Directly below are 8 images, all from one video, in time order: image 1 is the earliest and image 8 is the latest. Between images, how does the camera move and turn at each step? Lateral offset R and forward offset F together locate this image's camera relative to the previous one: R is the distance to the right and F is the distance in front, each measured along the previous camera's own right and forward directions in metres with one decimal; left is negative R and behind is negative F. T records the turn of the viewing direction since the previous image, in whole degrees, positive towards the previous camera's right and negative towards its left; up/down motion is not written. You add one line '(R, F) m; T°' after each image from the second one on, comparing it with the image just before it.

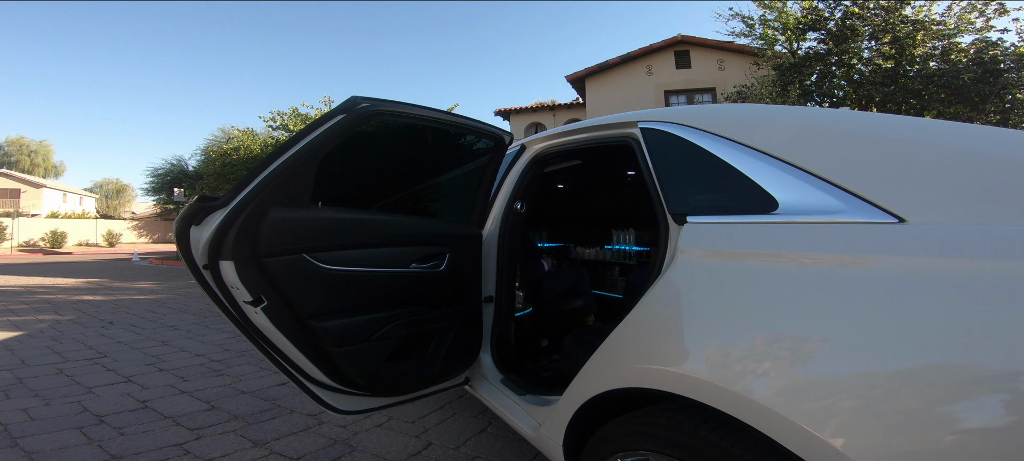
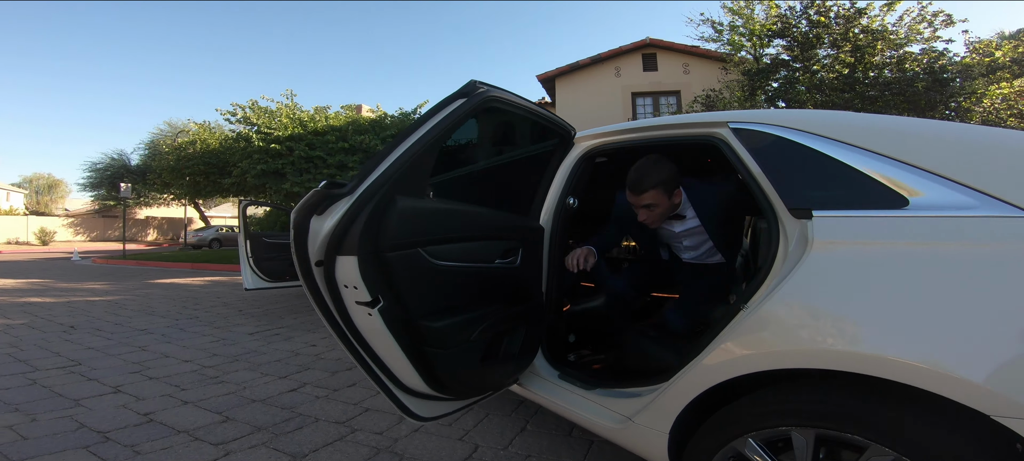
(-0.4, +0.1) m; +5°
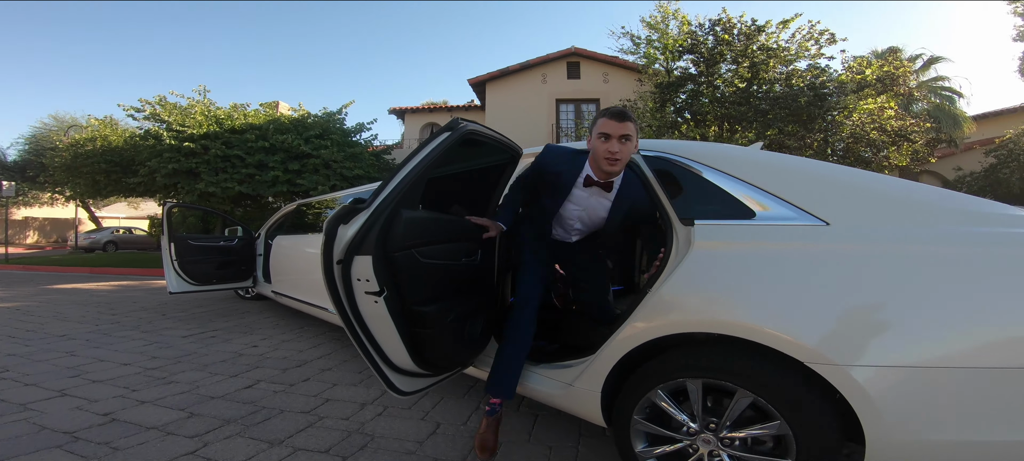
(-0.1, -0.3) m; +9°
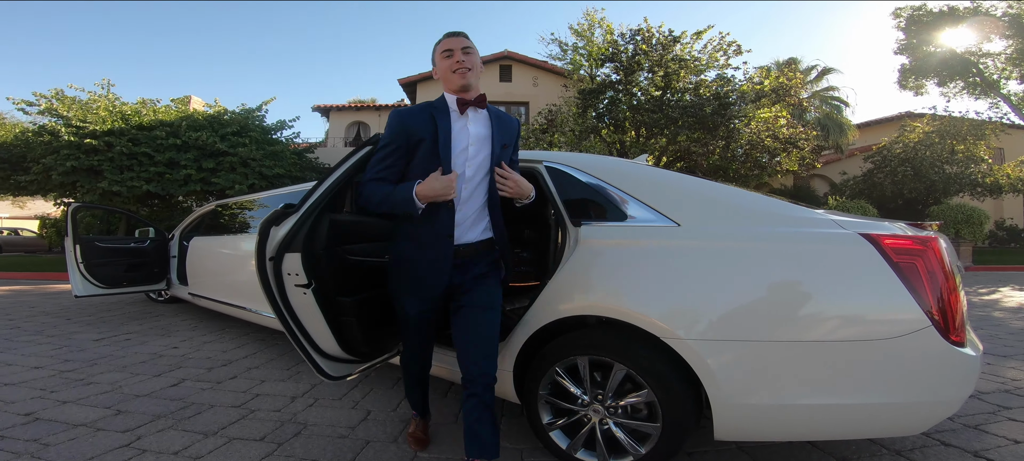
(+0.1, -0.3) m; +8°
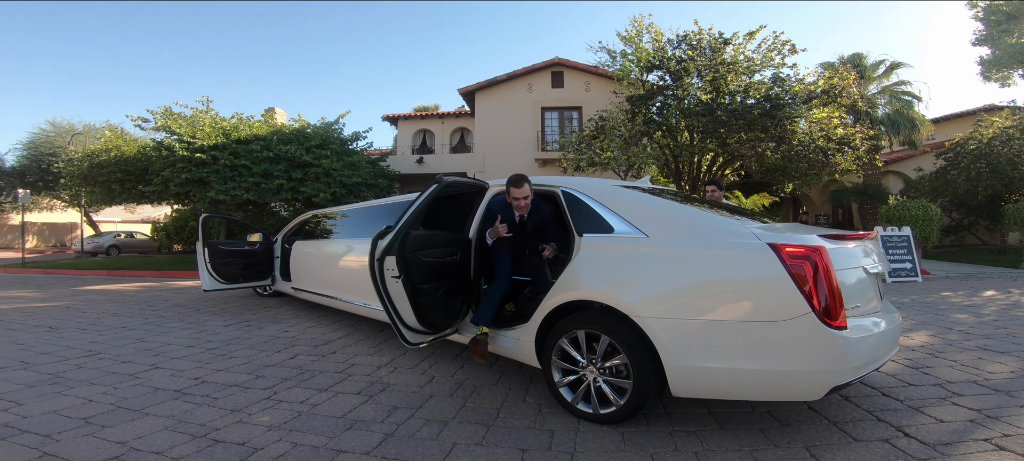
(+0.2, -0.8) m; -7°
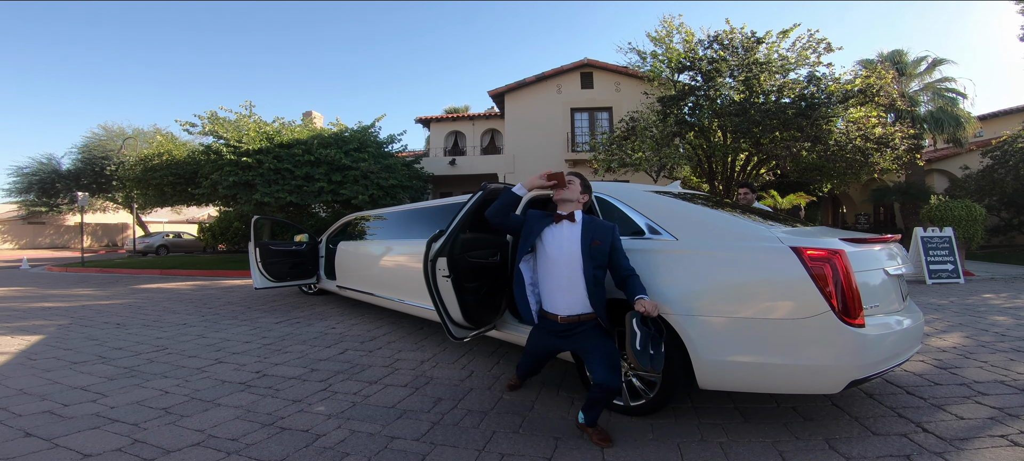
(-0.1, -0.2) m; -3°
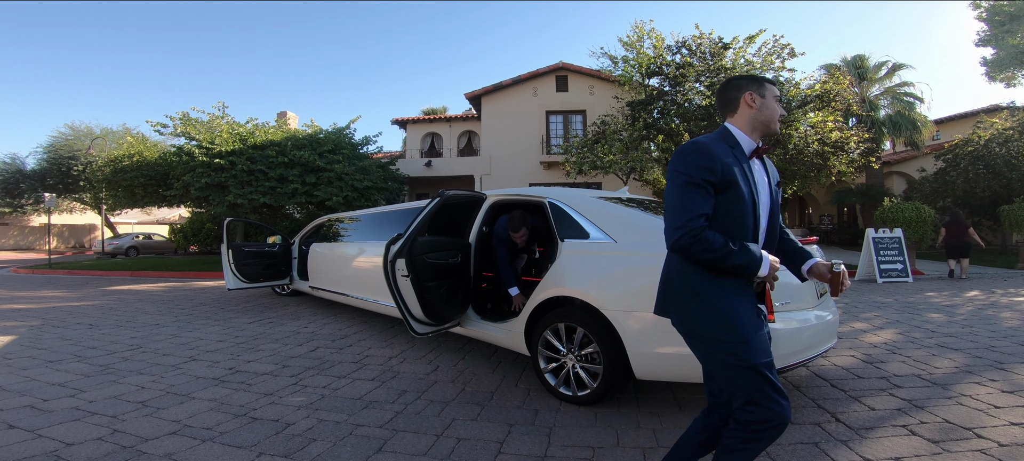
(+0.2, -0.2) m; +2°
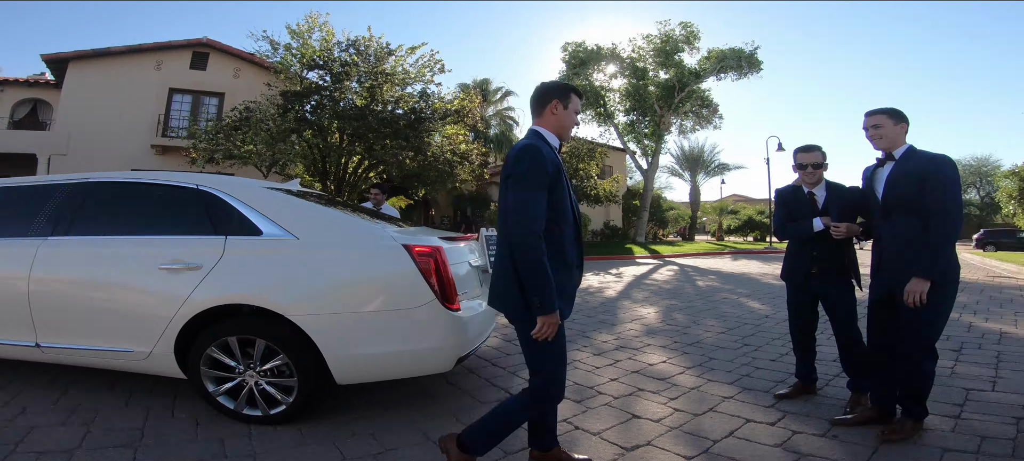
(-0.1, +0.3) m; +37°
